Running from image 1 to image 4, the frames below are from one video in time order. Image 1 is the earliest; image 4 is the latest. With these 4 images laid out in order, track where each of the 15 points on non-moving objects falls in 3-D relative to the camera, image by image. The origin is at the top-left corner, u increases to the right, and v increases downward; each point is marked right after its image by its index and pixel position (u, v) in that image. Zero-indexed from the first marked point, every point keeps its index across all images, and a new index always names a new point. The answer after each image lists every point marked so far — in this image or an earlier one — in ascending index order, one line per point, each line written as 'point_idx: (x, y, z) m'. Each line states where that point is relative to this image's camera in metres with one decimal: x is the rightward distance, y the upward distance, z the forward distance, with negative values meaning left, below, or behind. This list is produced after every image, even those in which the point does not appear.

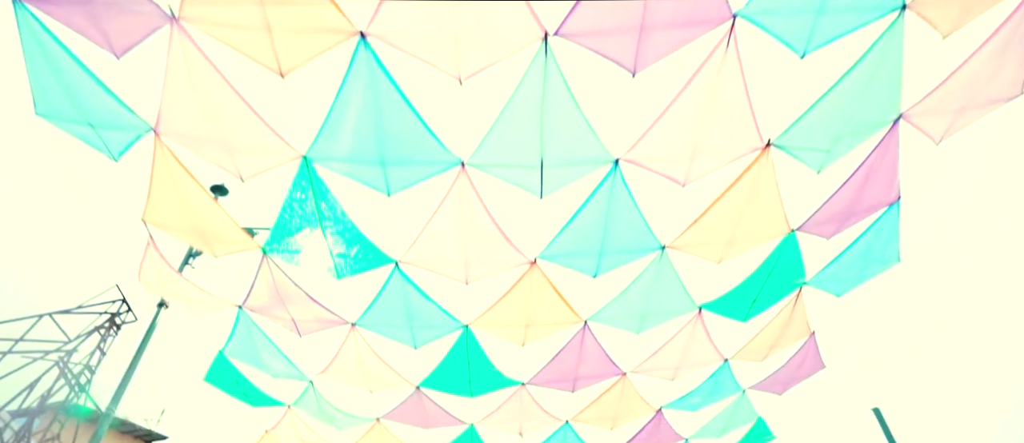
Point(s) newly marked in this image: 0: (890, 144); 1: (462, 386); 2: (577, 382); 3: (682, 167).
0: (+2.9, +0.6, +4.2) m
1: (-0.5, -1.8, +6.0) m
2: (+0.7, -1.8, +6.0) m
3: (+1.3, +0.4, +4.1) m
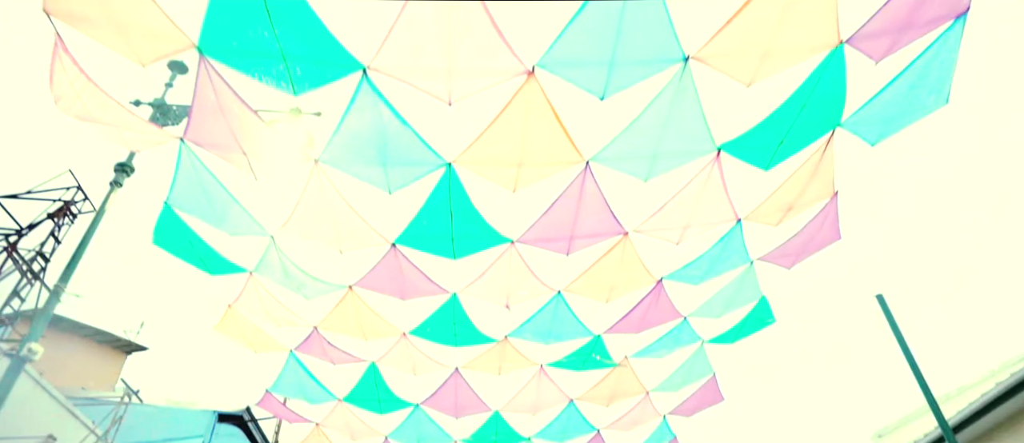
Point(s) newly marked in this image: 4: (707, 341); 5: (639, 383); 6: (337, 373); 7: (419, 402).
0: (+2.9, +1.9, +3.4) m
1: (-0.7, -0.2, +5.3) m
2: (+0.6, -0.2, +5.4) m
3: (+1.3, +1.7, +3.3) m
4: (+2.6, -1.6, +7.3) m
5: (+1.8, -2.3, +7.8) m
6: (-2.5, -2.2, +7.8) m
7: (-1.4, -2.7, +8.1) m
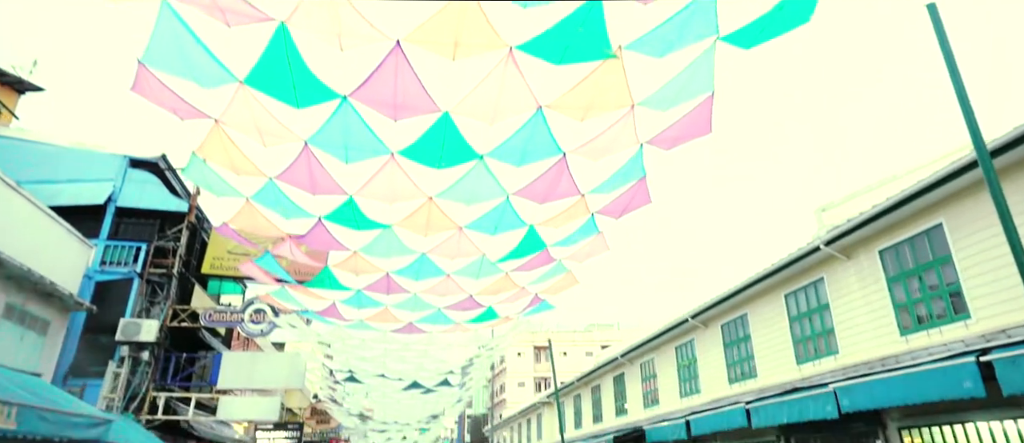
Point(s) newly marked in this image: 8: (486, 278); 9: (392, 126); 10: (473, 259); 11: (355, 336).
0: (+3.2, +3.8, +1.0) m
1: (-0.7, +2.7, +3.0) m
2: (+0.5, +2.7, +3.2) m
3: (+1.6, +3.7, +0.7) m
4: (+2.2, +1.9, +5.7) m
5: (+1.3, +1.5, +6.3) m
6: (-3.0, +1.9, +5.8) m
7: (-1.9, +1.5, +6.4) m
8: (-0.5, -1.2, +11.7) m
9: (-1.5, +1.2, +6.9) m
10: (-0.7, -0.7, +10.8) m
11: (-4.6, -3.3, +16.0) m
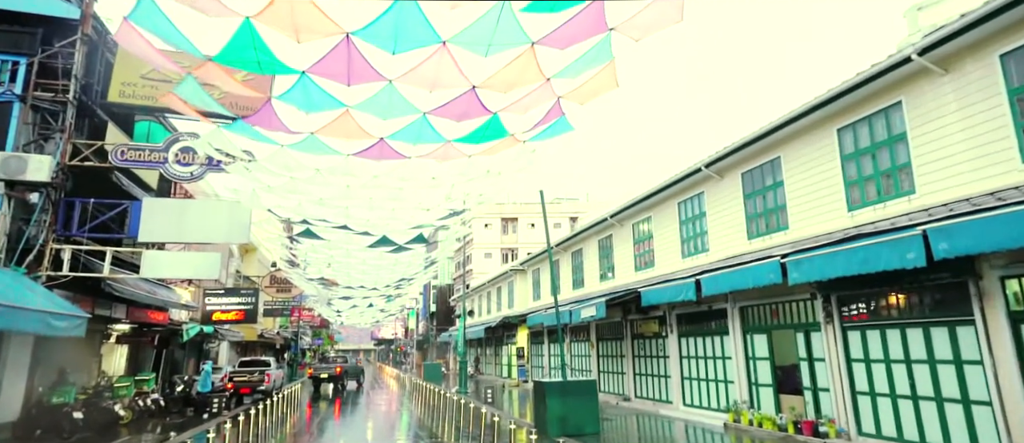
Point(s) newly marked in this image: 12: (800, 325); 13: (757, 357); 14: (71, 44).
0: (+4.3, +4.8, -3.0) m
1: (+0.2, +4.2, -1.0) m
2: (+1.4, +4.2, -0.7) m
3: (+2.7, +4.6, -3.3) m
4: (+2.9, +3.9, +2.0) m
5: (+1.9, +3.7, +2.6) m
6: (-2.3, +4.0, +1.7) m
7: (-1.3, +3.7, +2.4) m
8: (-0.3, +2.3, +8.3) m
9: (-0.9, +3.6, +3.0) m
10: (-0.5, +2.6, +7.3) m
11: (-4.7, +1.1, +12.6) m
12: (+7.2, -2.6, +13.7) m
13: (+6.8, -3.8, +15.2) m
14: (-12.6, +5.1, +15.5) m
